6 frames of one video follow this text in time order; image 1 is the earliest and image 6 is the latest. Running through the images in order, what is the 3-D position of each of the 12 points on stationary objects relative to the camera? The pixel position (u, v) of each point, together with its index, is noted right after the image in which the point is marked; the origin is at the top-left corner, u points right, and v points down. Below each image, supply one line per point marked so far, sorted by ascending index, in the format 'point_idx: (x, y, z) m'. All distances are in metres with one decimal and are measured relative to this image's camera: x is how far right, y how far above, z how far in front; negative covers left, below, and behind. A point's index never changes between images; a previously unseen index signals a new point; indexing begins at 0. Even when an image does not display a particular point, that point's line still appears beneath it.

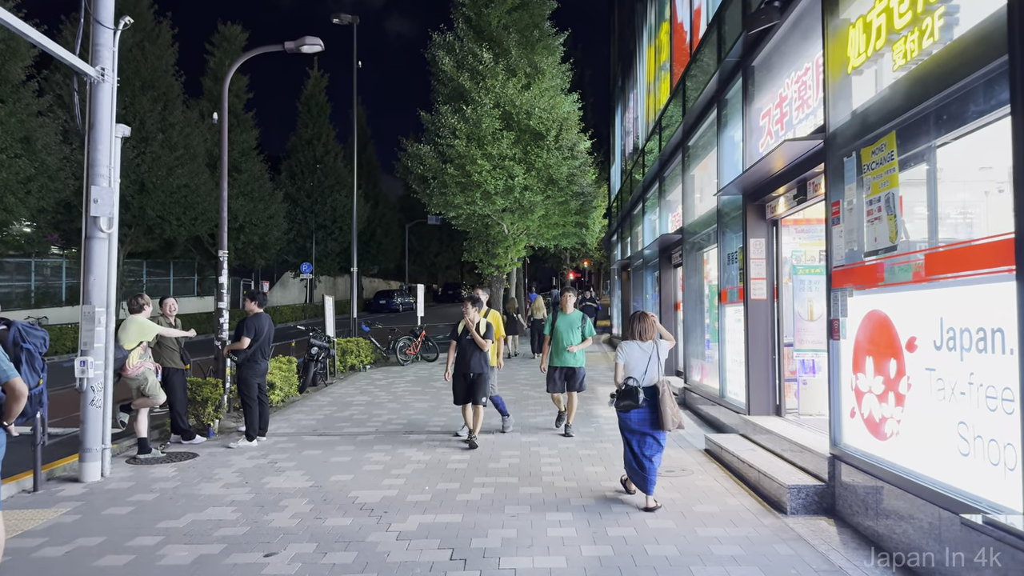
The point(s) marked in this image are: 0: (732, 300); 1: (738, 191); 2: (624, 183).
0: (+2.3, -0.1, +7.8) m
1: (+2.2, +1.0, +7.3) m
2: (+2.8, +2.6, +18.8) m
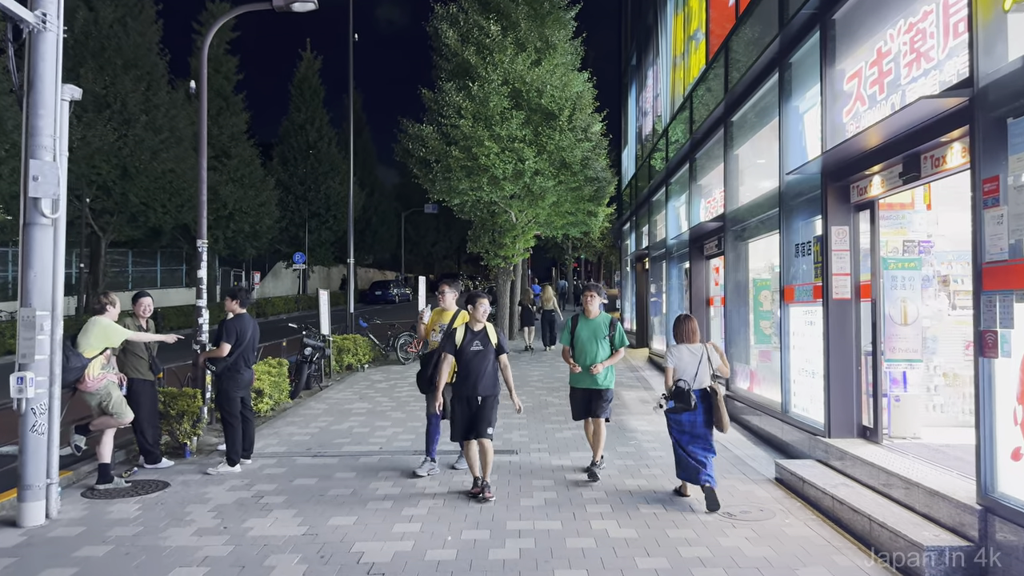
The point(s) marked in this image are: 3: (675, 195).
0: (+2.6, -0.1, +6.6) m
1: (+2.5, +1.0, +6.1) m
2: (+3.0, +2.8, +17.6) m
3: (+3.0, +1.7, +13.4) m
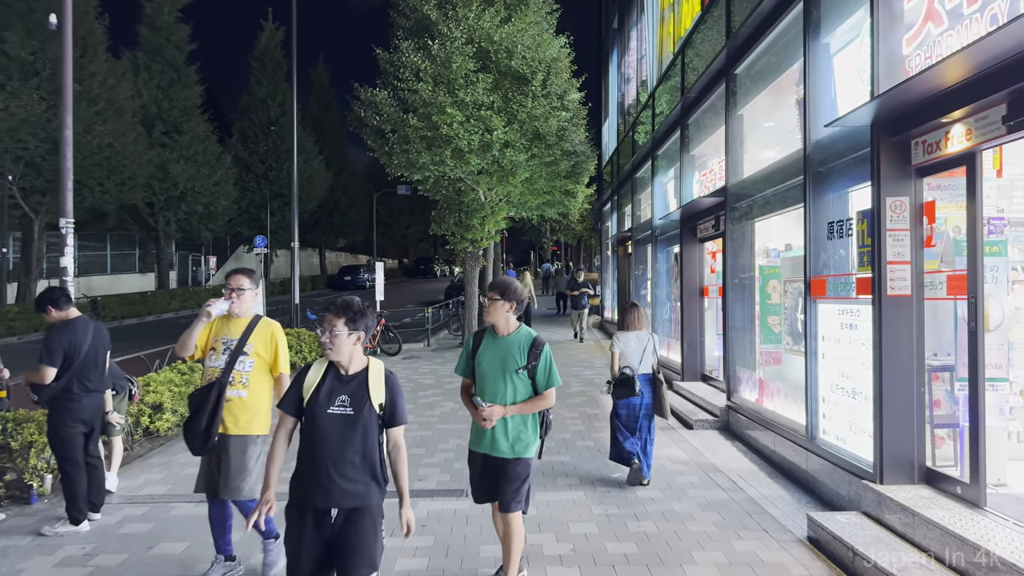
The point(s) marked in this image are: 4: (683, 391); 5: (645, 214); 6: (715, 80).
0: (+2.2, 0.0, +5.0) m
1: (+2.2, +1.0, +4.5) m
2: (+2.4, +3.1, +15.9) m
3: (+2.4, +1.9, +11.8) m
4: (+2.1, -1.2, +9.0) m
5: (+2.4, +1.3, +13.6) m
6: (+2.4, +2.4, +8.7) m
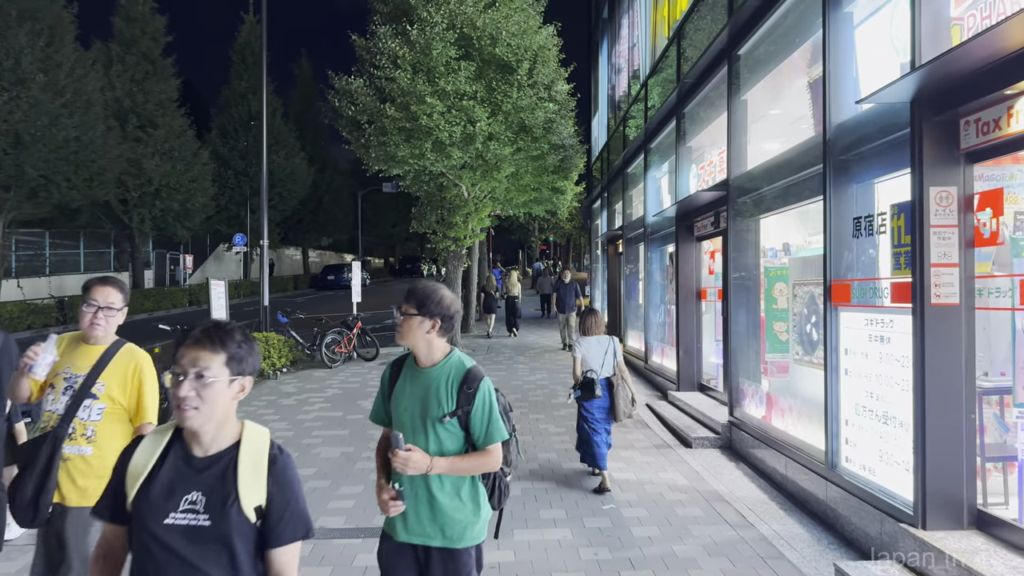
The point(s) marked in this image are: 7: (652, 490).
0: (+2.1, -0.1, +4.3) m
1: (+2.0, +1.0, +3.8) m
2: (+2.0, +3.1, +15.2) m
3: (+2.2, +1.8, +11.1) m
4: (+1.9, -1.3, +8.3) m
5: (+2.1, +1.3, +12.9) m
6: (+2.2, +2.4, +8.0) m
7: (+1.0, -1.5, +5.5) m
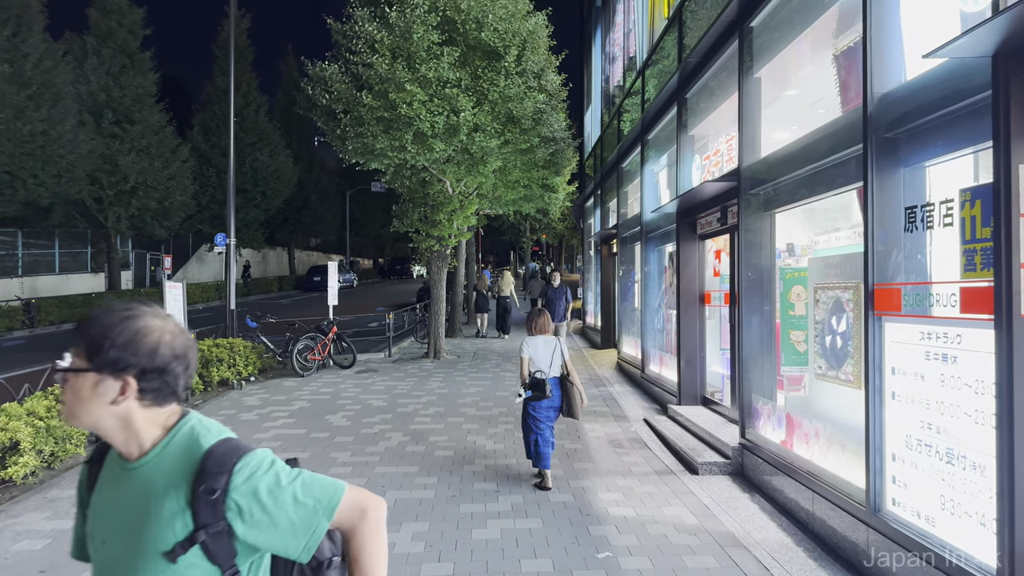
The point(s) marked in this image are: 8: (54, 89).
0: (+2.0, -0.1, +3.5) m
1: (+1.9, +1.0, +2.9) m
2: (+1.8, +3.0, +14.4) m
3: (+2.0, +1.8, +10.3) m
4: (+1.7, -1.3, +7.4) m
5: (+1.9, +1.3, +12.0) m
6: (+2.0, +2.4, +7.1) m
7: (+0.9, -1.5, +4.7) m
8: (-11.9, +5.2, +19.4) m
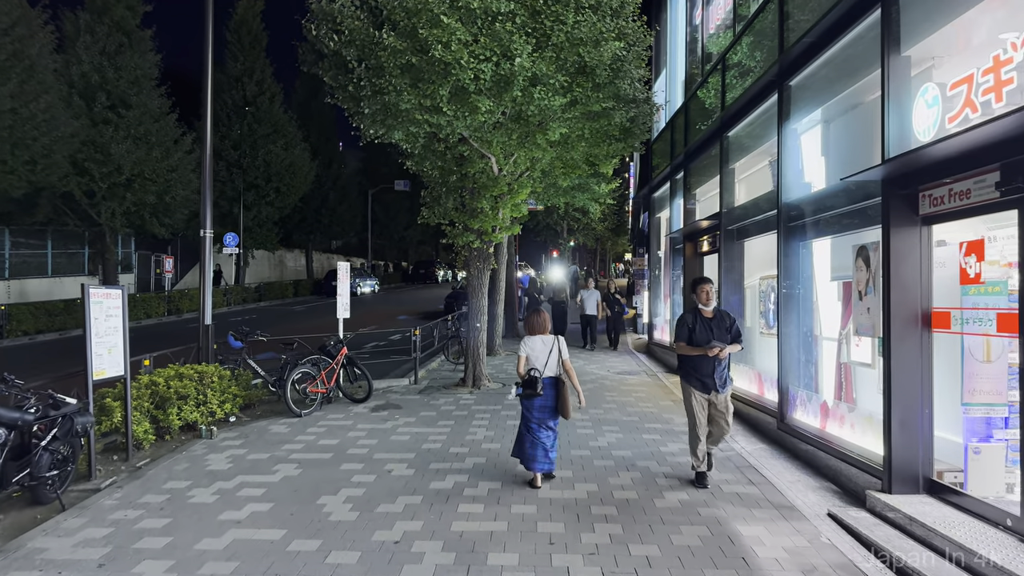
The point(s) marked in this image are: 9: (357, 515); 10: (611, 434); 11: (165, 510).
0: (+2.5, -0.2, +0.4) m
1: (+2.4, +0.9, -0.1) m
2: (+2.7, +2.9, +11.3) m
3: (+2.8, +1.7, +7.2) m
4: (+2.4, -1.4, +4.3) m
5: (+2.8, +1.2, +8.9) m
6: (+2.7, +2.3, +4.1) m
7: (+1.5, -1.6, +1.6) m
8: (-10.8, +5.1, +16.7) m
9: (-1.0, -1.5, +5.1) m
10: (+1.0, -1.5, +7.5) m
11: (-2.5, -1.6, +5.3) m
